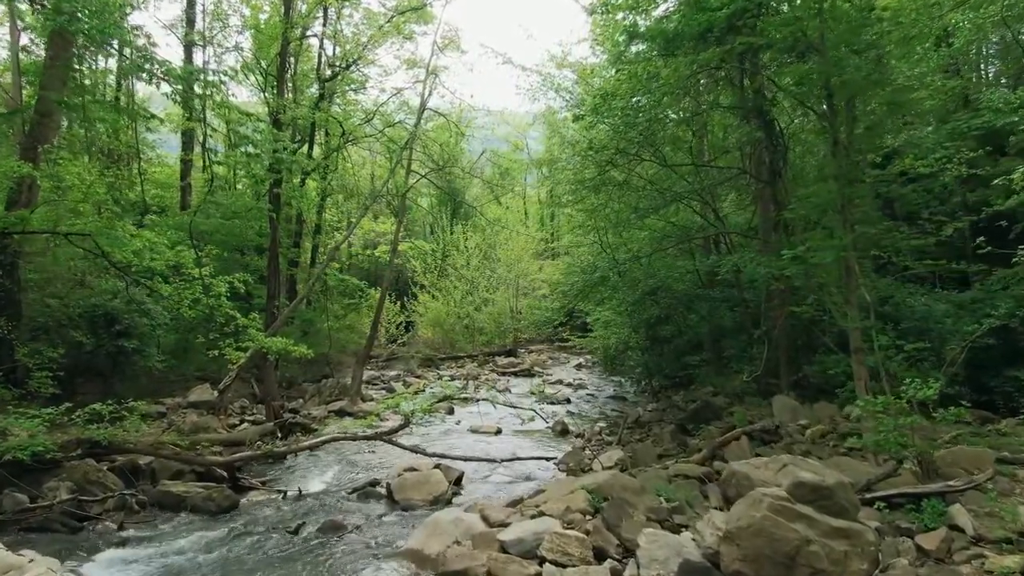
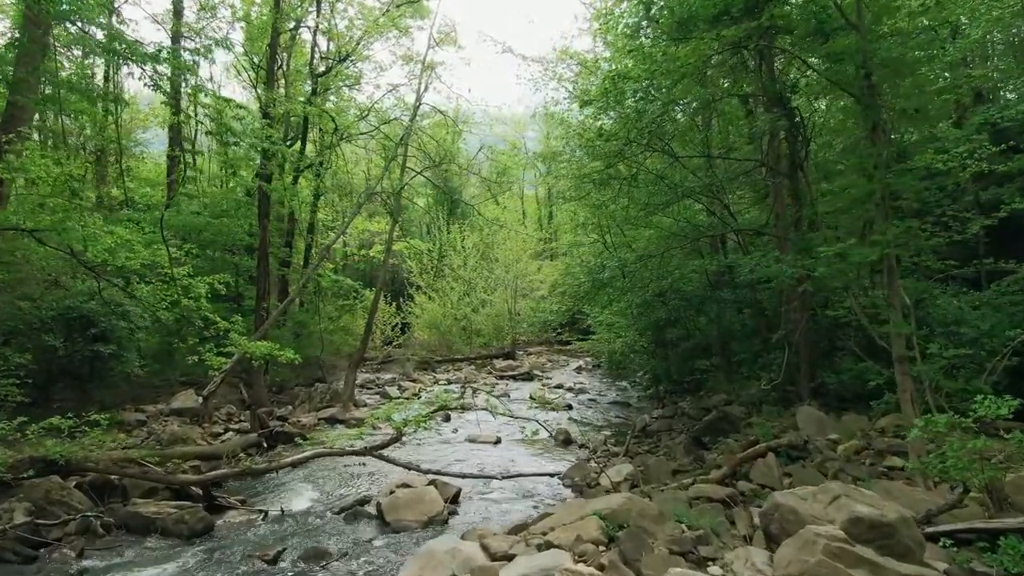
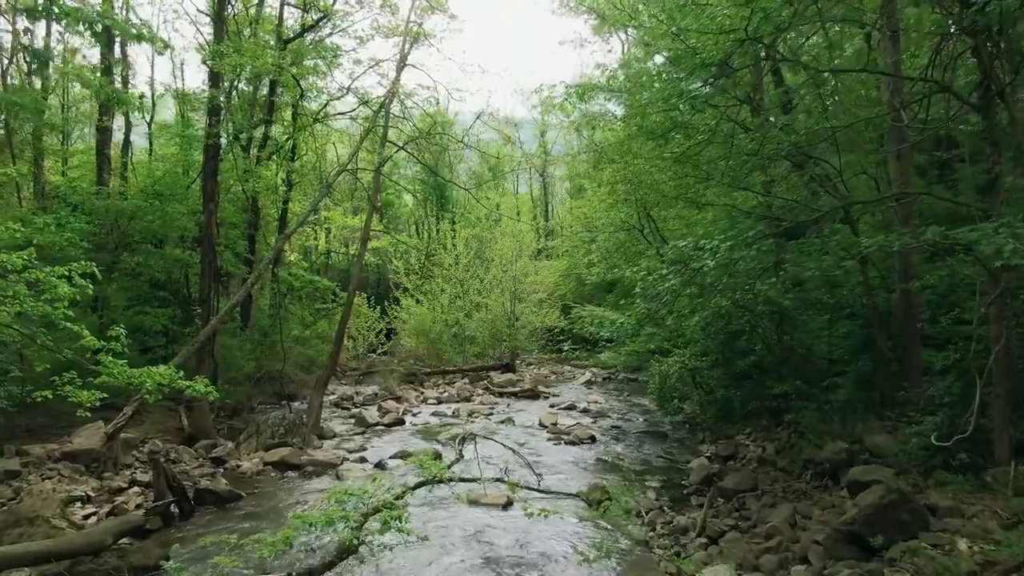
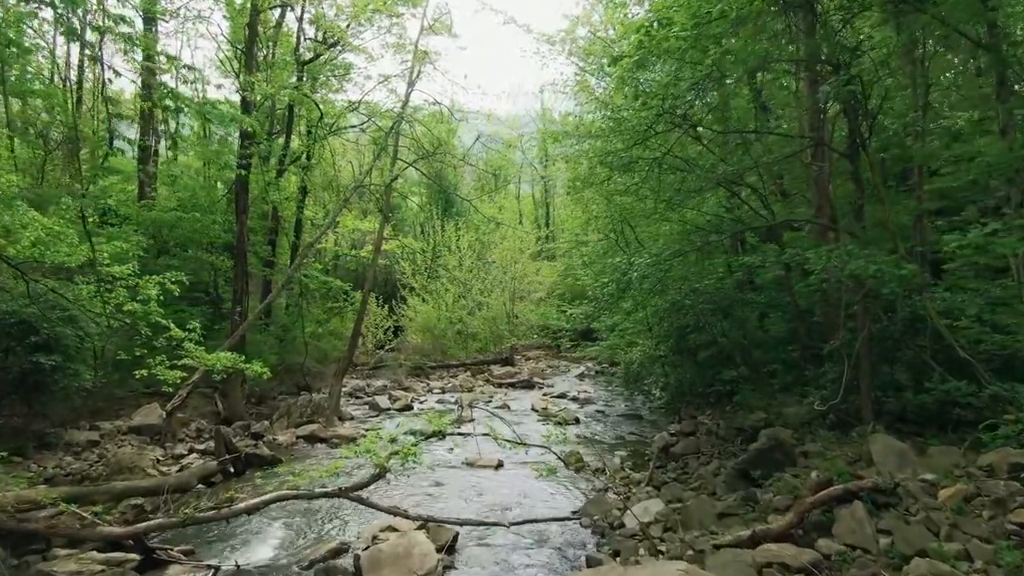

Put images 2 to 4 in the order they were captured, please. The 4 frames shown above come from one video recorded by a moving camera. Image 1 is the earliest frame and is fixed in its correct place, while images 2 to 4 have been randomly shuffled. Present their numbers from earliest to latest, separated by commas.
2, 4, 3
